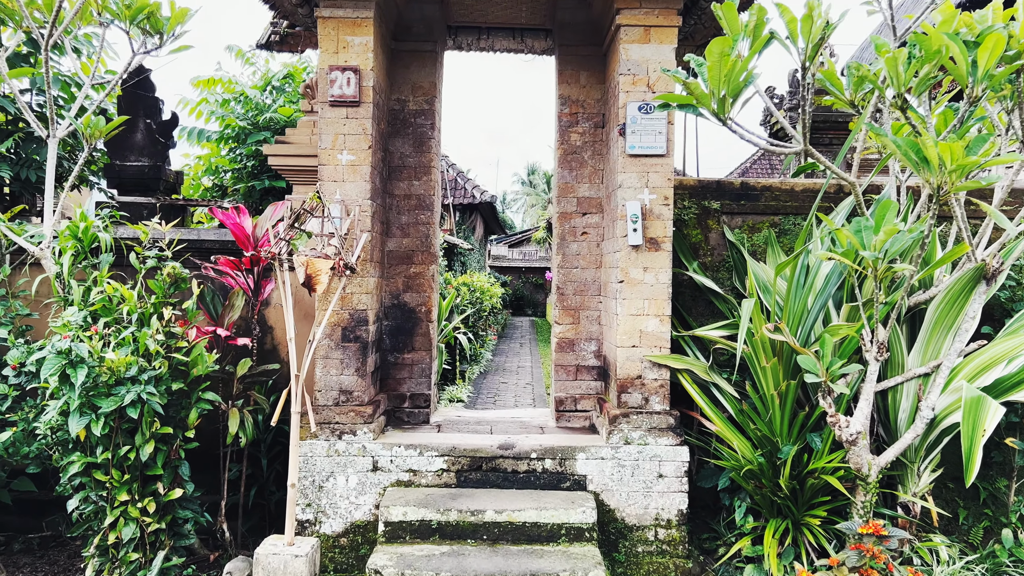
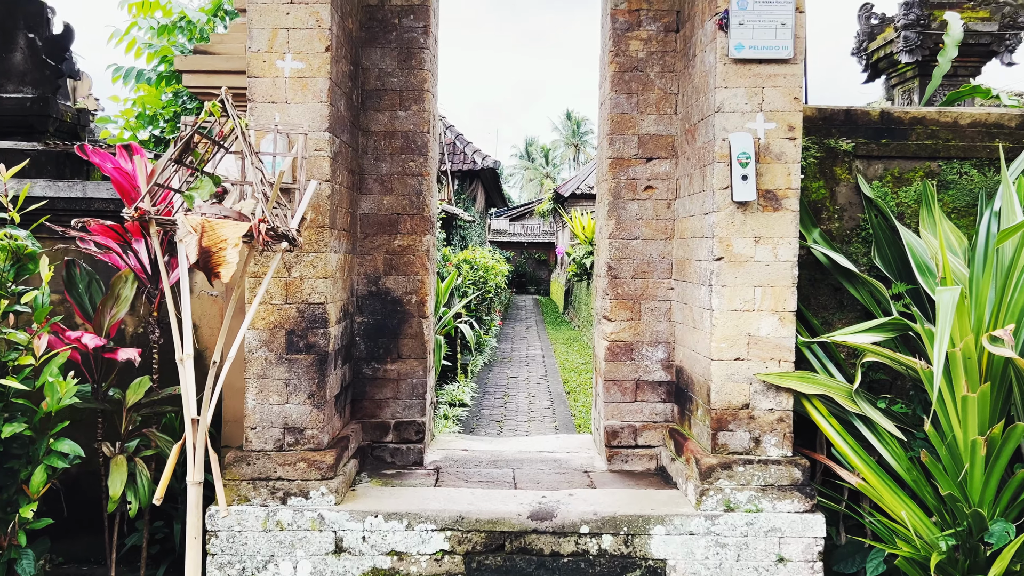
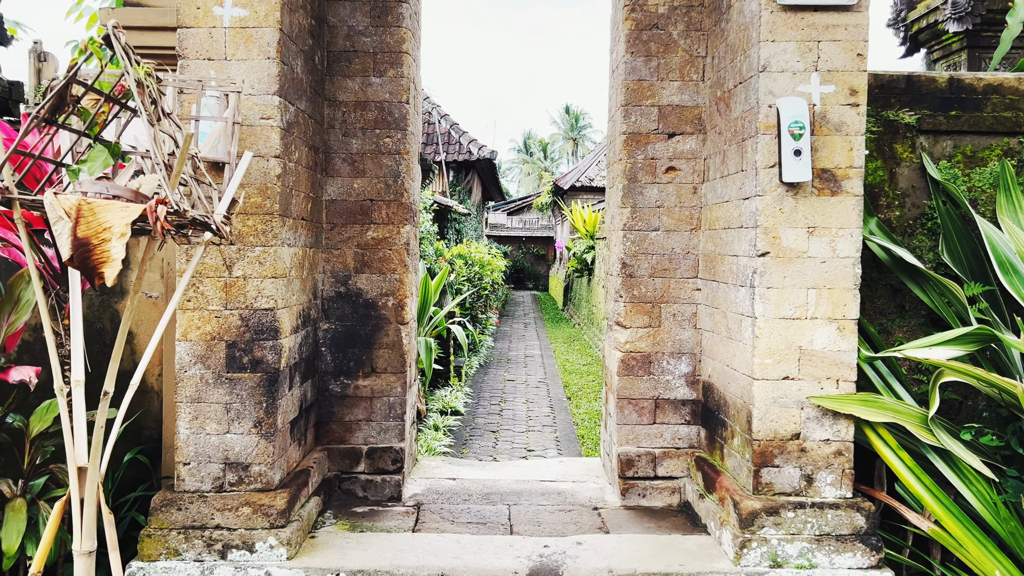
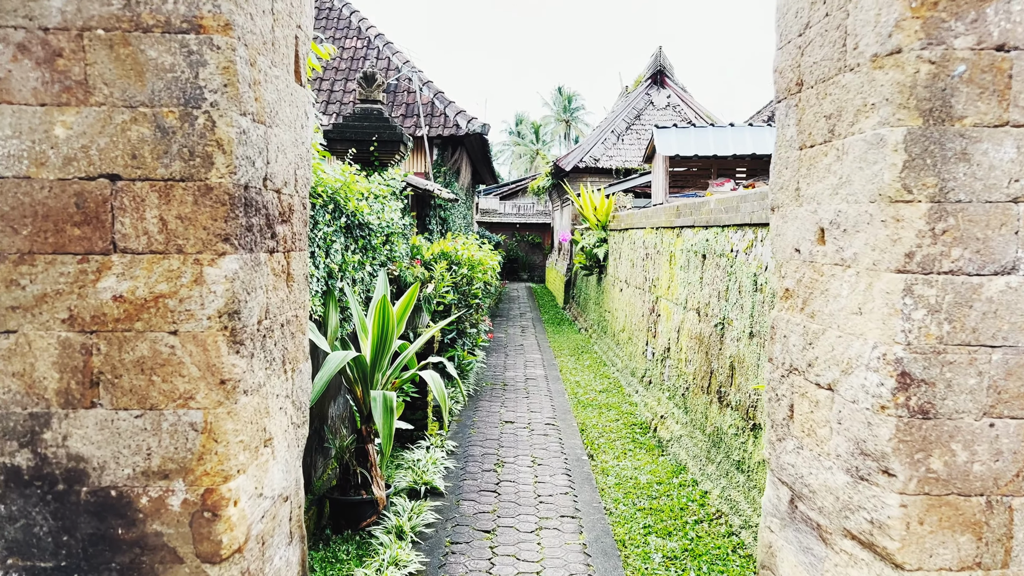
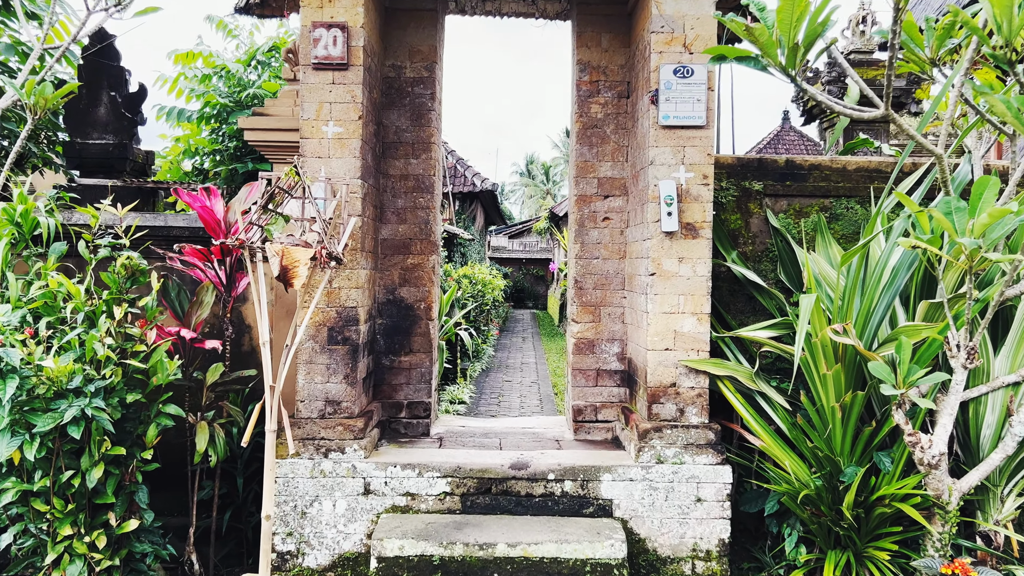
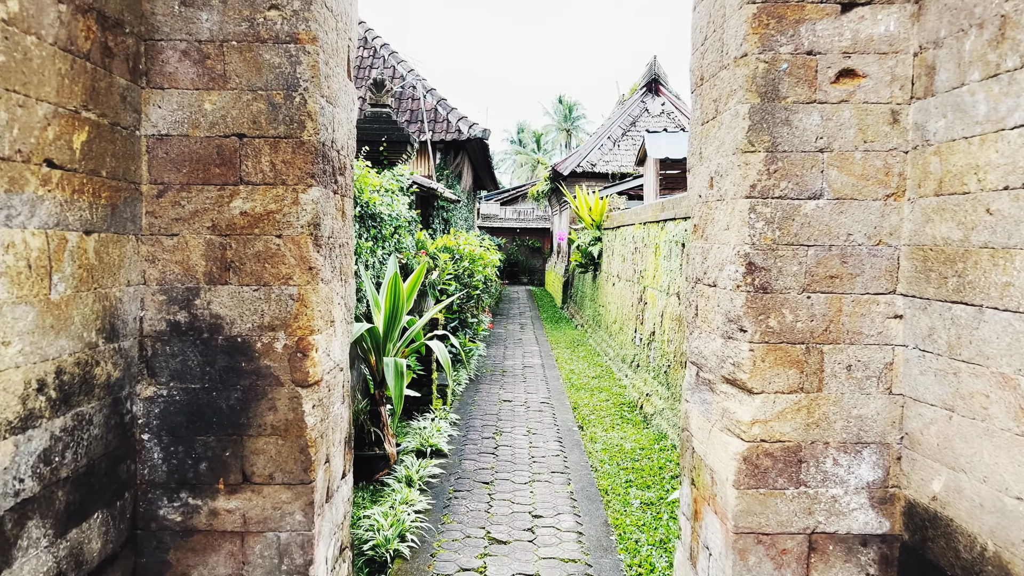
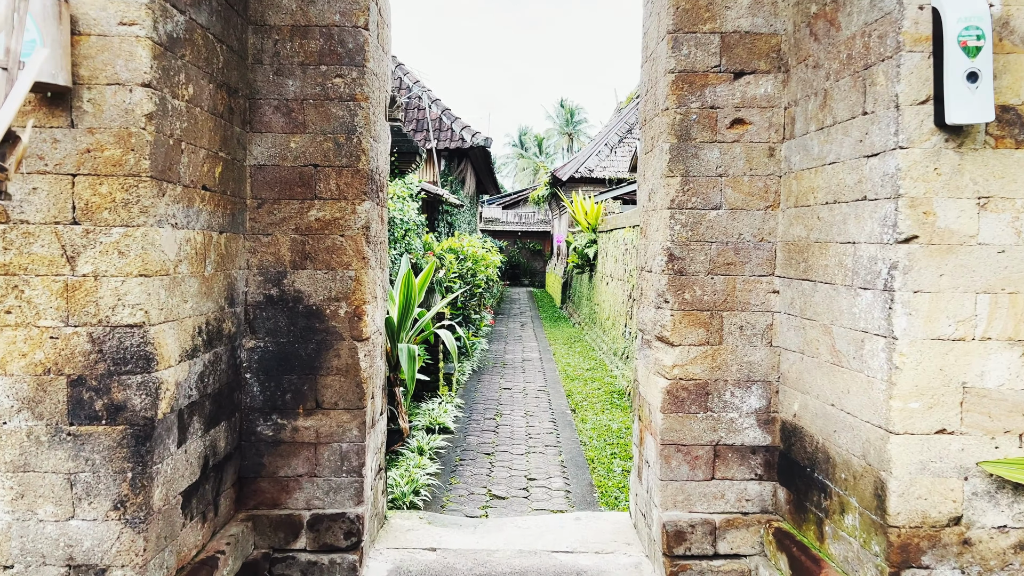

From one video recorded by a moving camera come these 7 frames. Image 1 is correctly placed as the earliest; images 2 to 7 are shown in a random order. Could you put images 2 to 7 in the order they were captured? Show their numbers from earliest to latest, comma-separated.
5, 2, 3, 7, 6, 4
